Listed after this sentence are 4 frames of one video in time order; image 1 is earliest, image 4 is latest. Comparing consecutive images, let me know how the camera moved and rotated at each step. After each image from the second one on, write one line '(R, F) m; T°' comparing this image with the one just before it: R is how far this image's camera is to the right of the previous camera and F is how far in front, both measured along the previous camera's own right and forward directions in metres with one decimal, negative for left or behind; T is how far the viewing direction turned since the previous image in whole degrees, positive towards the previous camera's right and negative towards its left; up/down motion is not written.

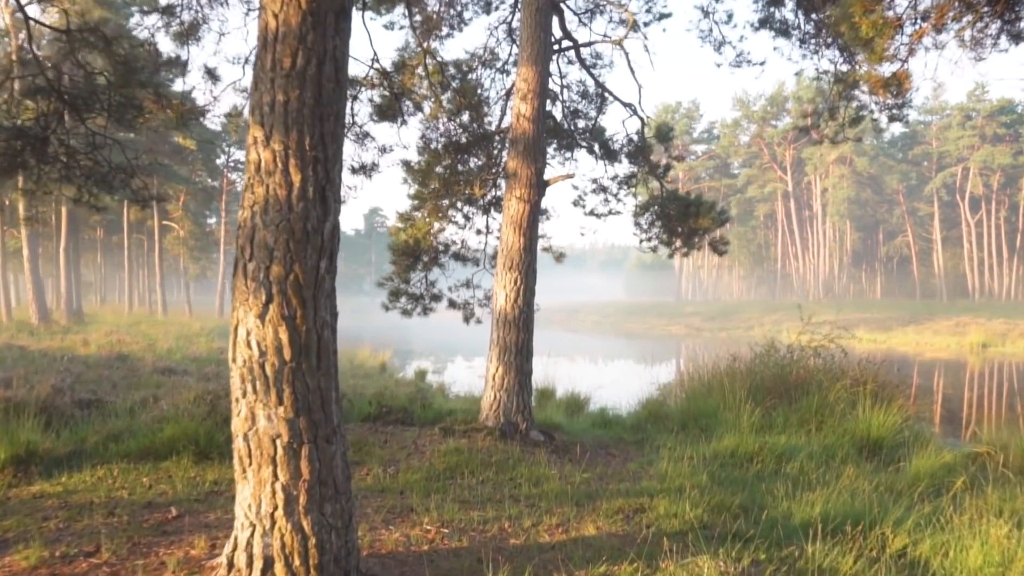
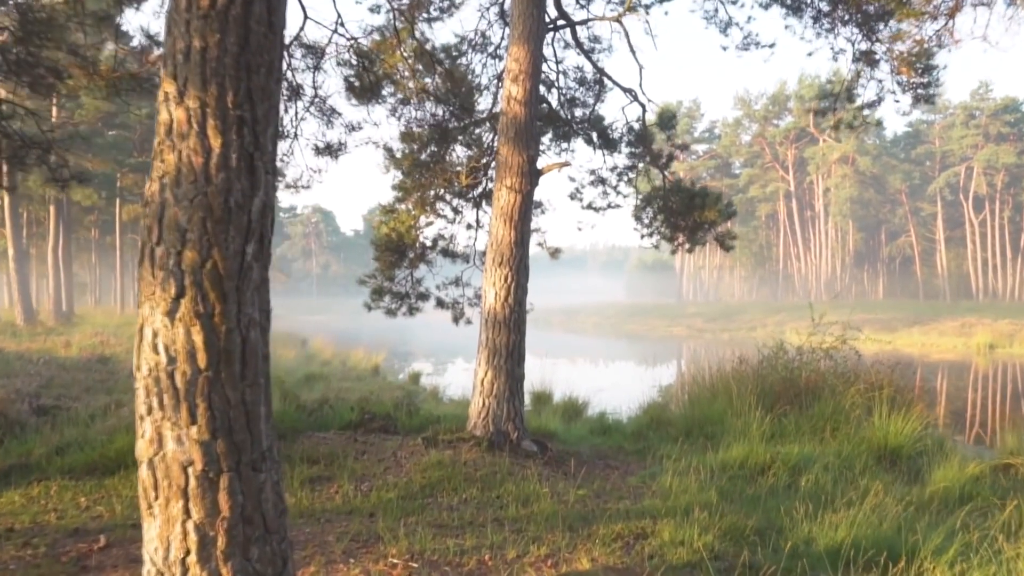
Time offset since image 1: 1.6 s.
(+0.1, +0.6) m; 0°
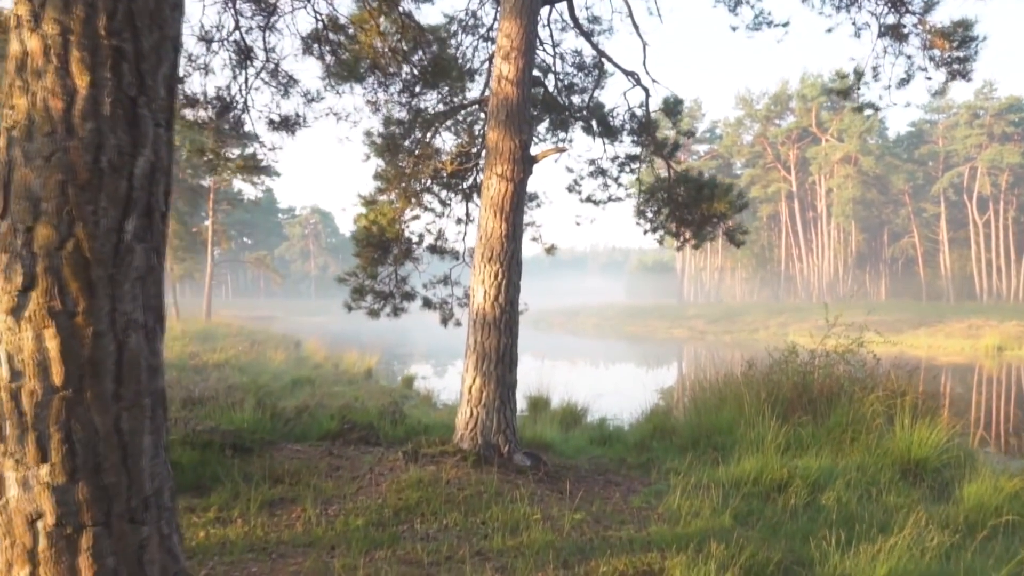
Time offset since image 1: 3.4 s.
(+0.1, +0.6) m; 0°
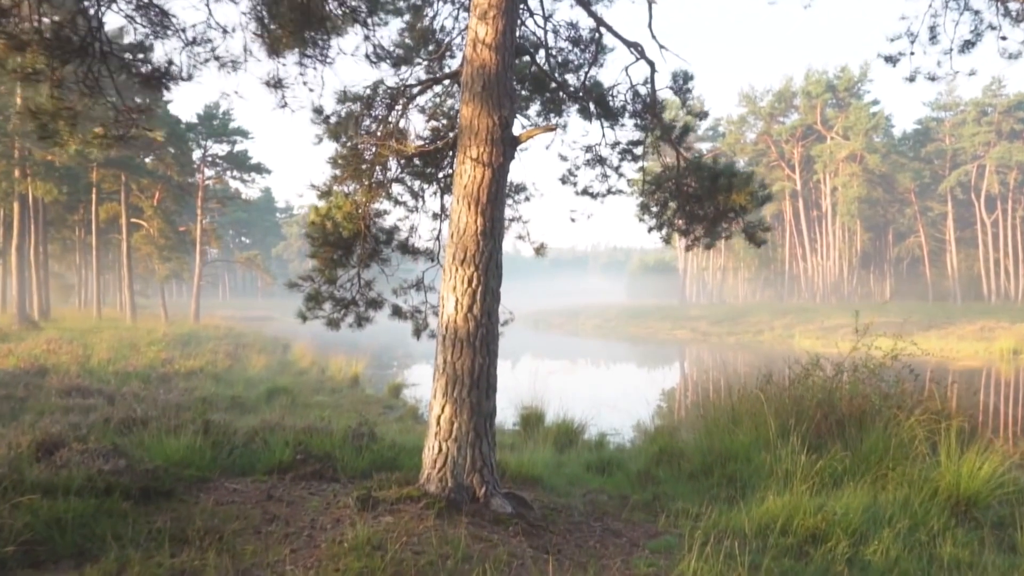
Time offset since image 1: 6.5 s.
(+0.2, +1.1) m; 0°
